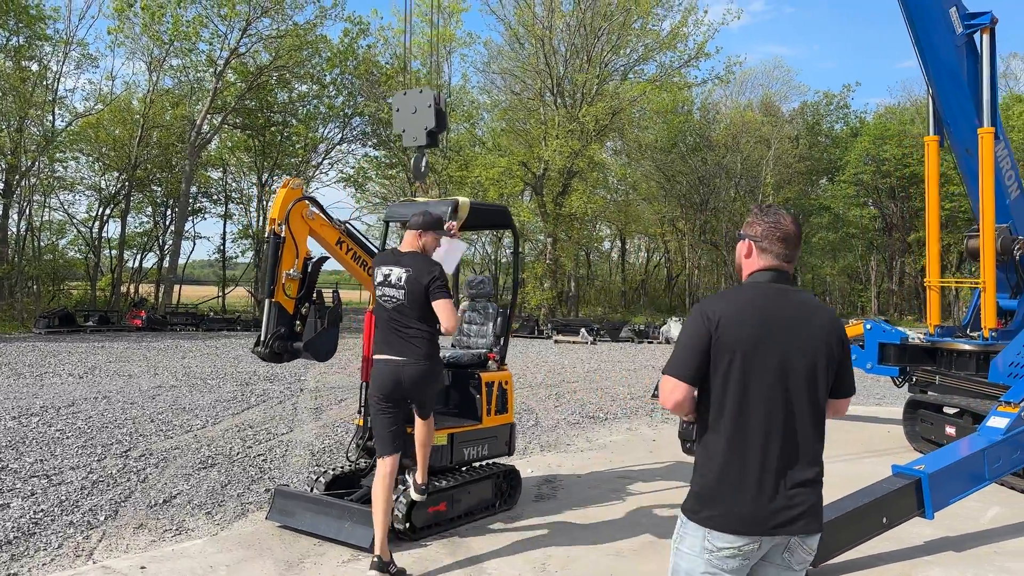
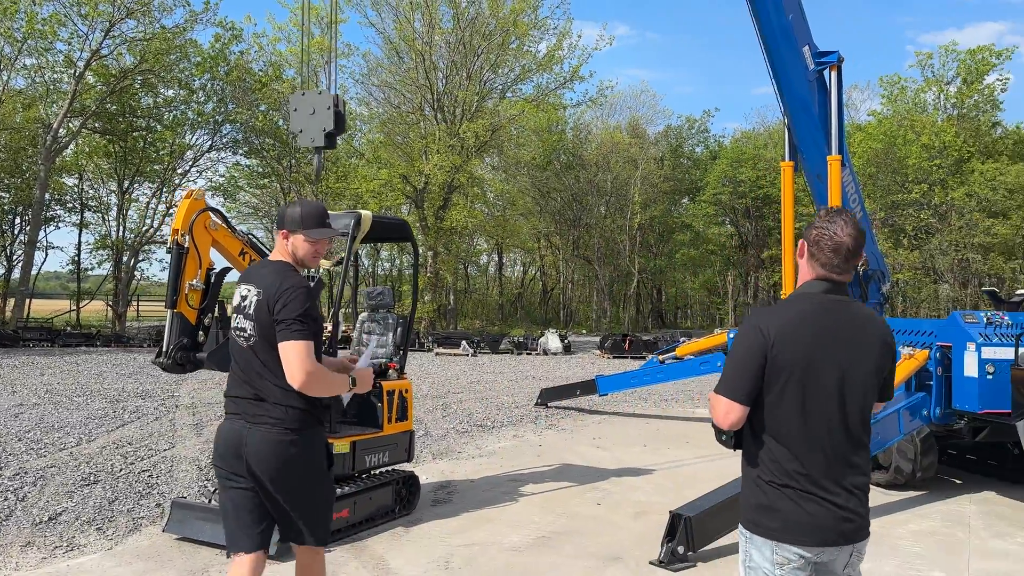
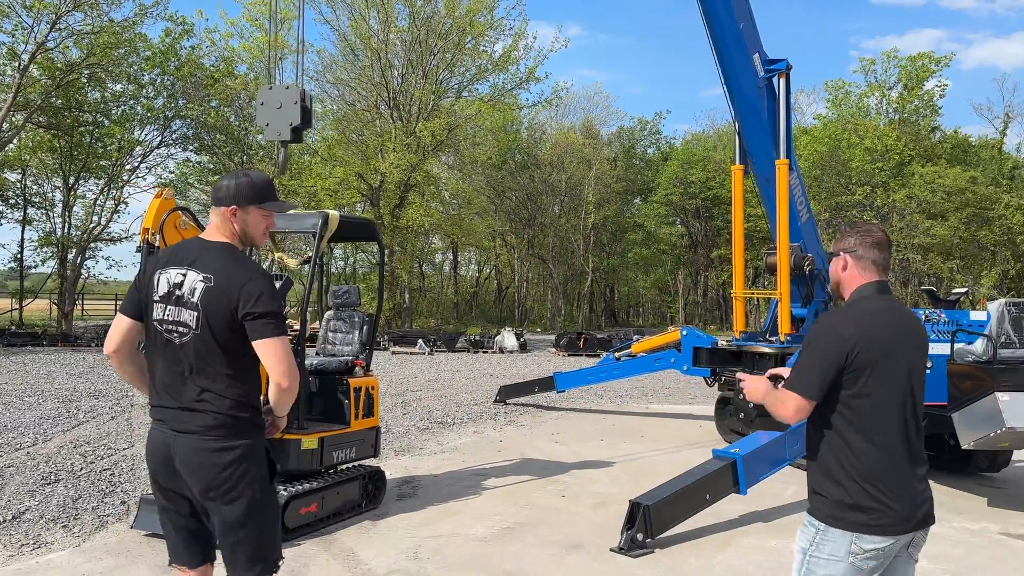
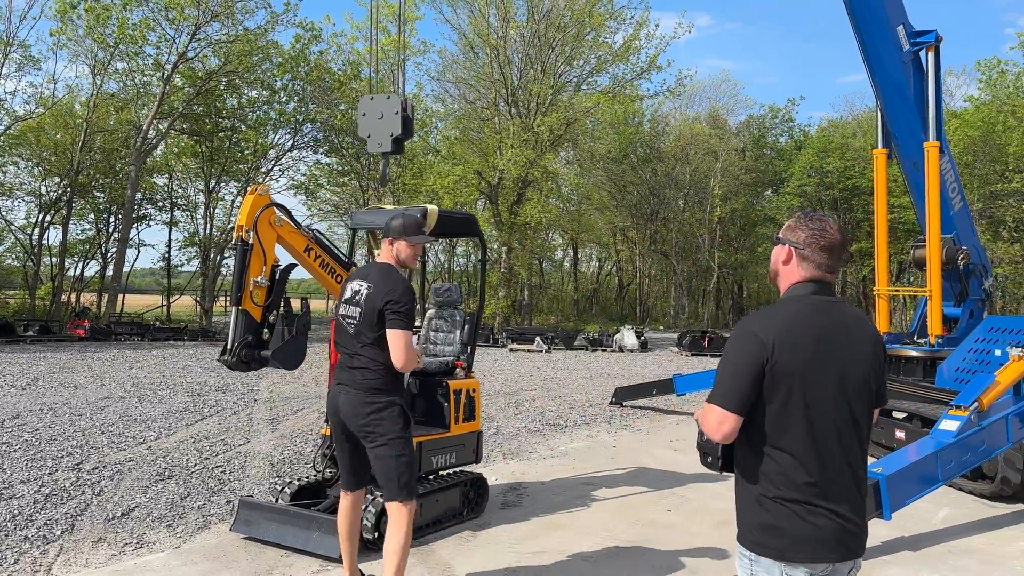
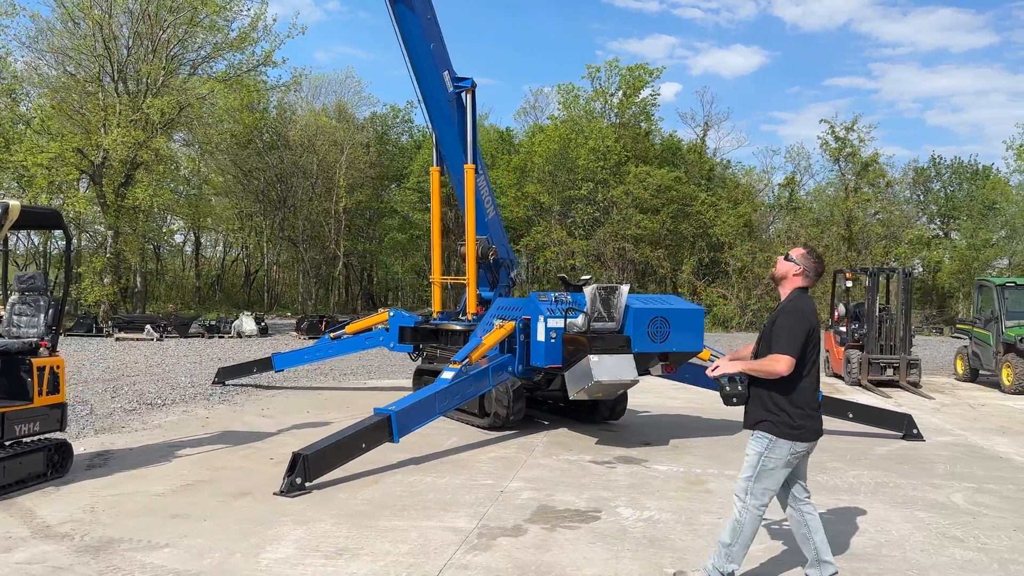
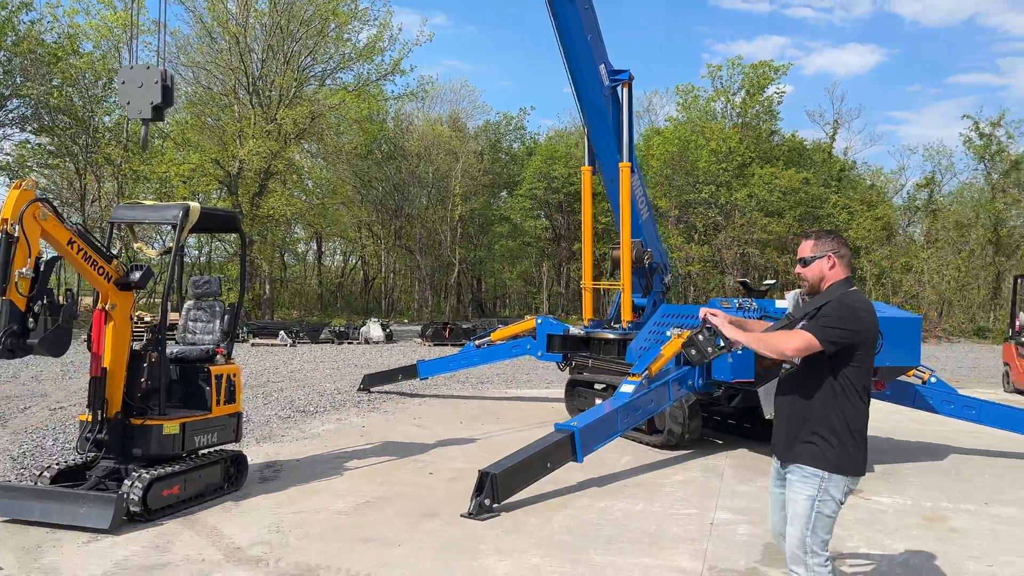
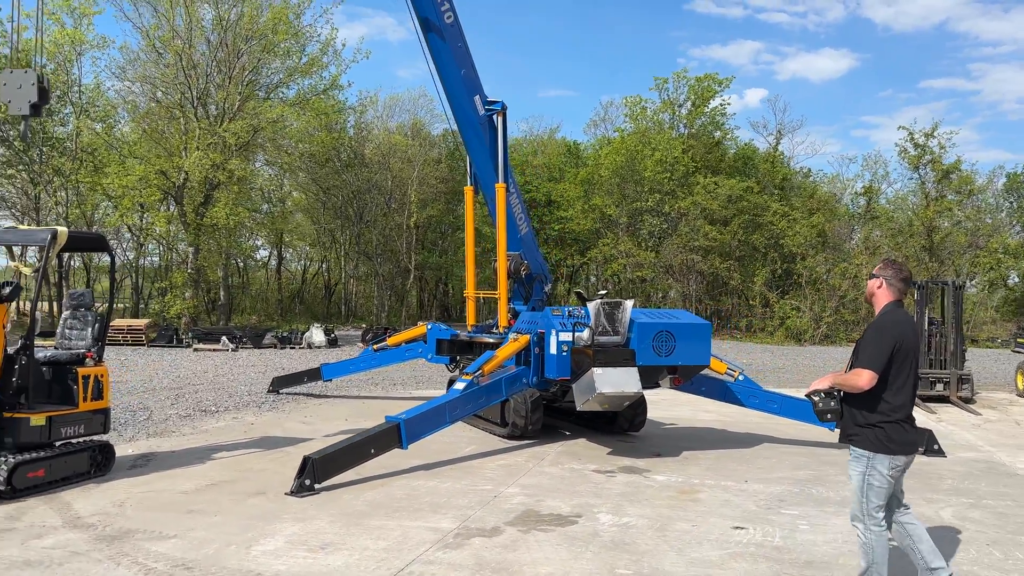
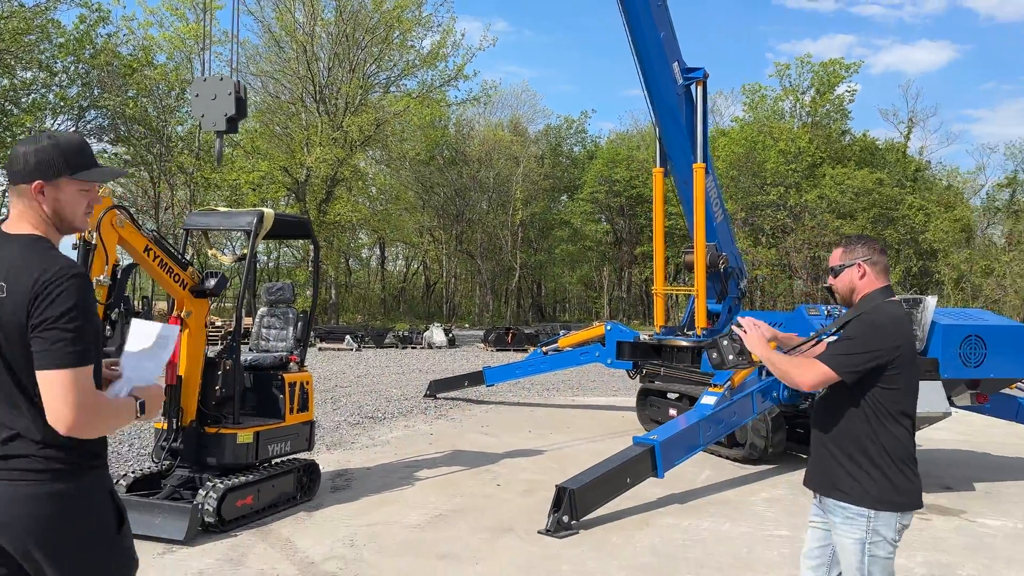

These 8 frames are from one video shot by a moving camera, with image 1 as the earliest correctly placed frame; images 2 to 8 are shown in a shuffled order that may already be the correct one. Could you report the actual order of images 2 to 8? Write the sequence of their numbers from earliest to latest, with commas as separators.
4, 2, 3, 8, 6, 5, 7
